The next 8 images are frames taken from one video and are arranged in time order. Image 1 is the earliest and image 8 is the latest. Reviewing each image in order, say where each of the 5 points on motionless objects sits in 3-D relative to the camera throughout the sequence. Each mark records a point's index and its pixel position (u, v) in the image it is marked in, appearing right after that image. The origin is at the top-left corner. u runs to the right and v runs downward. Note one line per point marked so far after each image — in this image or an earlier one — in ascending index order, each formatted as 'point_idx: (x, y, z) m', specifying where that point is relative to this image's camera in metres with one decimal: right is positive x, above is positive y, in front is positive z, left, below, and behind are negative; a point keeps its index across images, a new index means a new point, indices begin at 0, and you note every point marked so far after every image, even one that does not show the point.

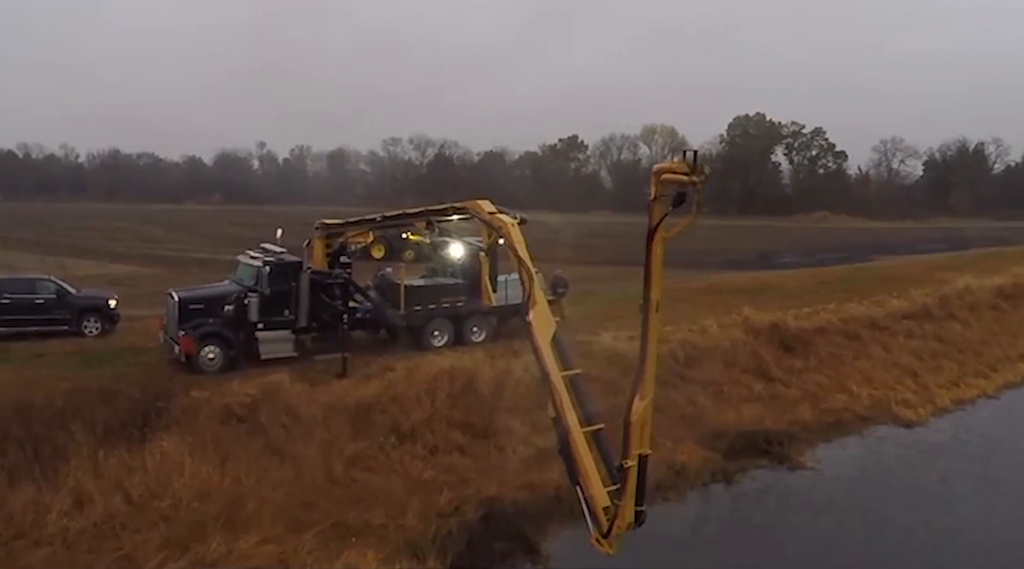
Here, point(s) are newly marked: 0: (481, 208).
0: (-0.4, +0.9, +9.5) m
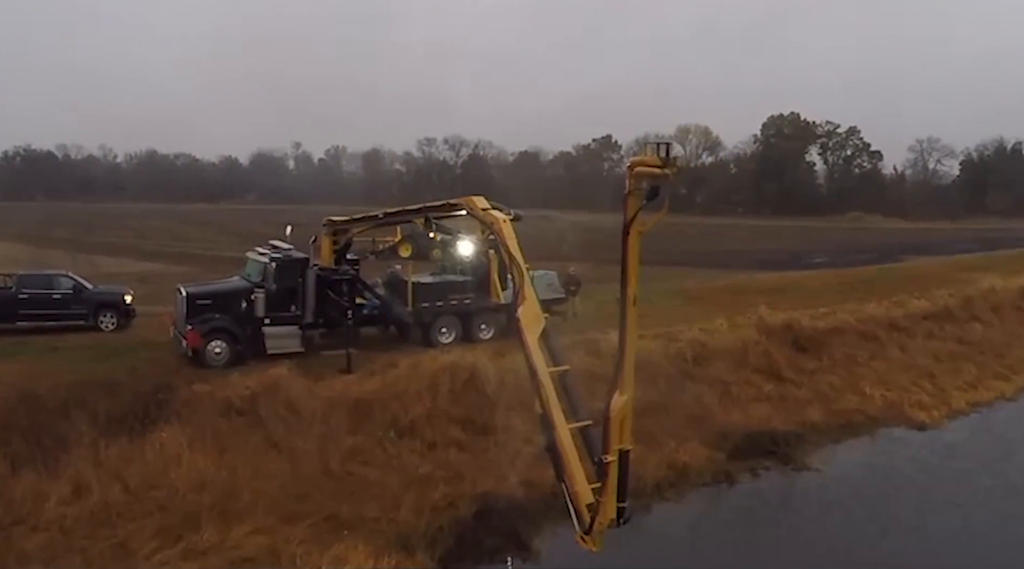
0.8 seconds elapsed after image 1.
0: (-0.5, +1.0, +9.5) m
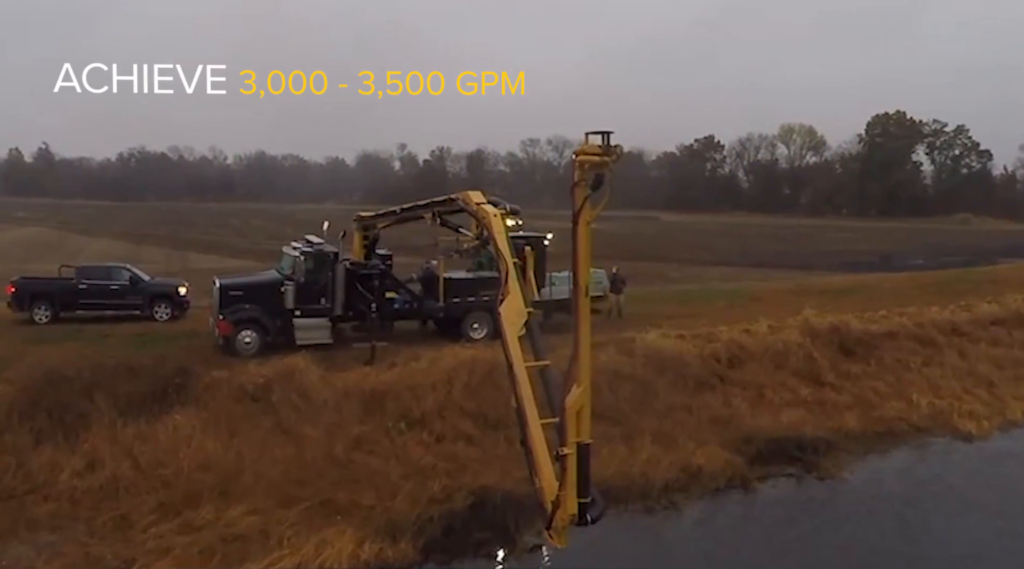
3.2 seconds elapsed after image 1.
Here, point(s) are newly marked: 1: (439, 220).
0: (-0.5, +1.1, +9.6) m
1: (-1.0, +0.9, +11.0) m
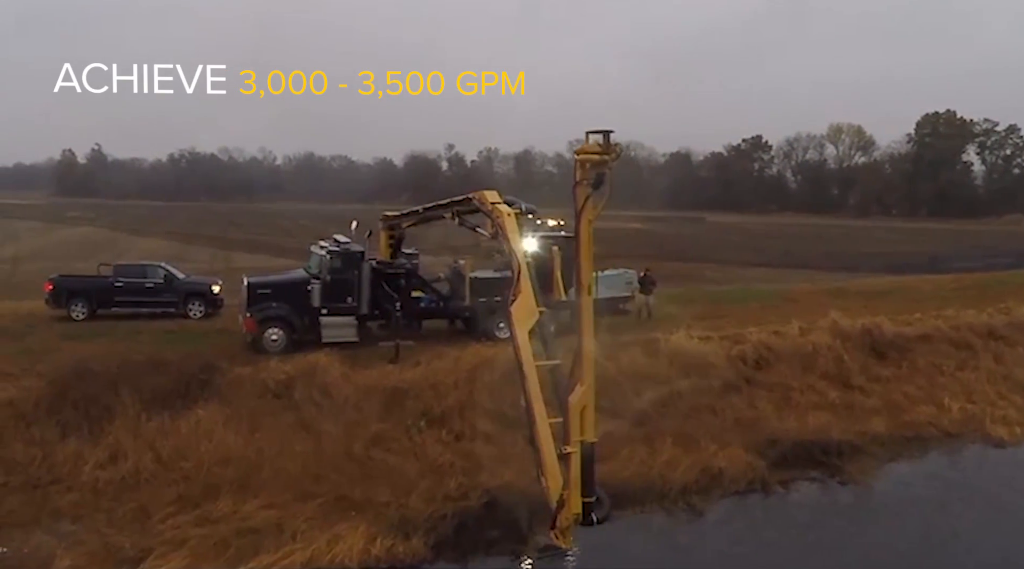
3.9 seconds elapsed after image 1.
0: (-0.3, +1.1, +9.6) m
1: (-0.8, +0.9, +11.0) m
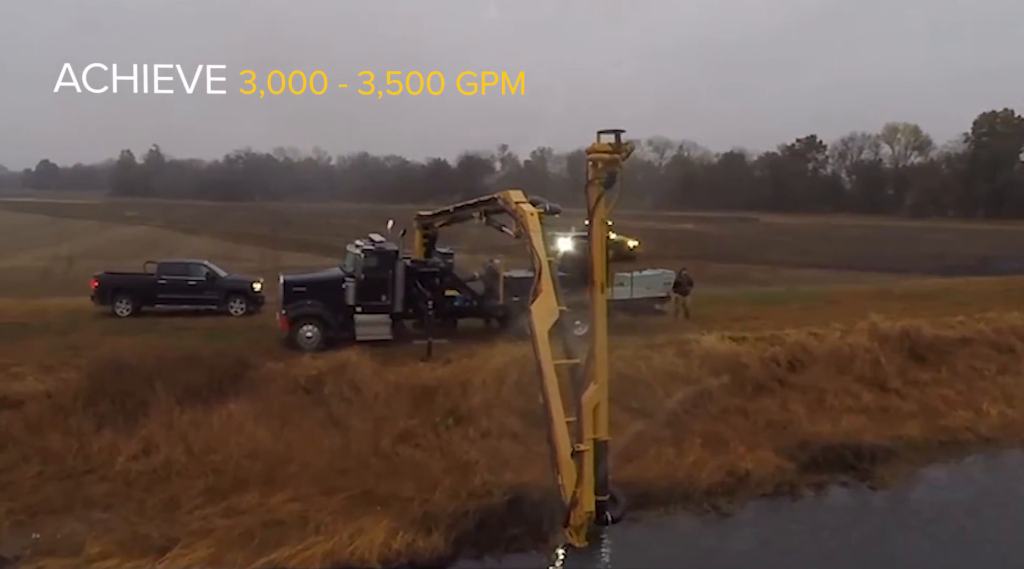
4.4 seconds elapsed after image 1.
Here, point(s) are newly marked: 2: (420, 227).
0: (0.0, +1.1, +9.7) m
1: (-0.4, +1.0, +11.1) m
2: (-1.9, +1.2, +15.6) m
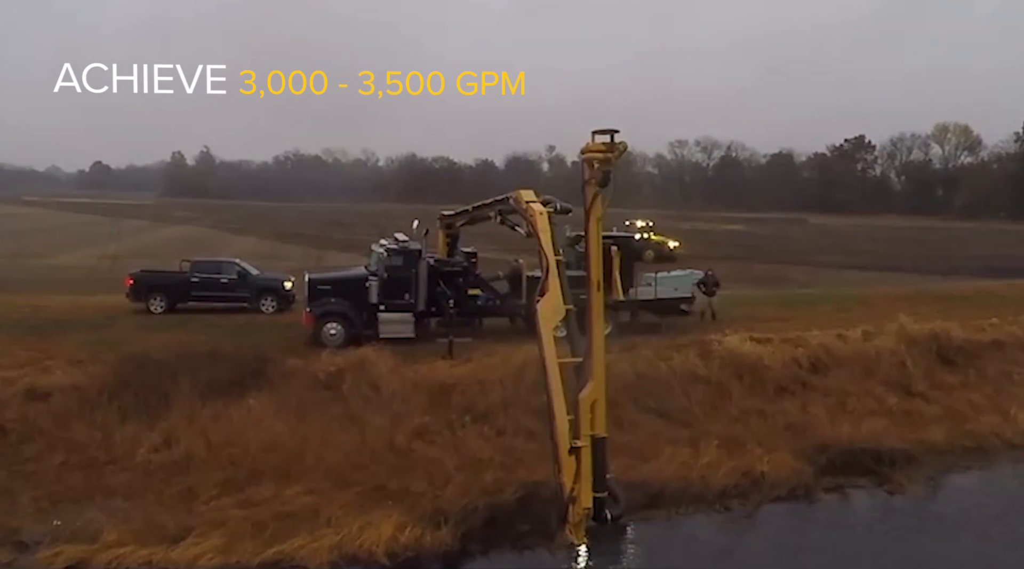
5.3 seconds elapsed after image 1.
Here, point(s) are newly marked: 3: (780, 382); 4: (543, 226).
0: (+0.2, +1.1, +9.7) m
1: (-0.2, +1.0, +11.2) m
2: (-1.4, +1.2, +15.8) m
3: (+4.6, -1.7, +13.2) m
4: (+0.3, +0.7, +8.9) m
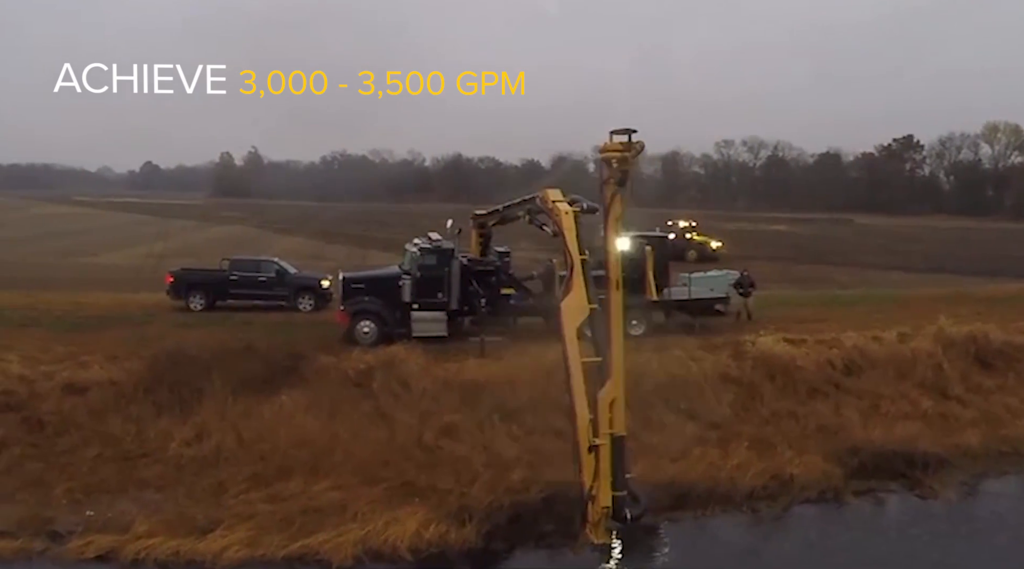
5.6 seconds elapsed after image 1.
0: (+0.5, +1.1, +9.8) m
1: (+0.2, +1.0, +11.2) m
2: (-0.7, +1.2, +15.9) m
3: (+5.1, -1.7, +13.0) m
4: (+0.6, +0.7, +8.9) m
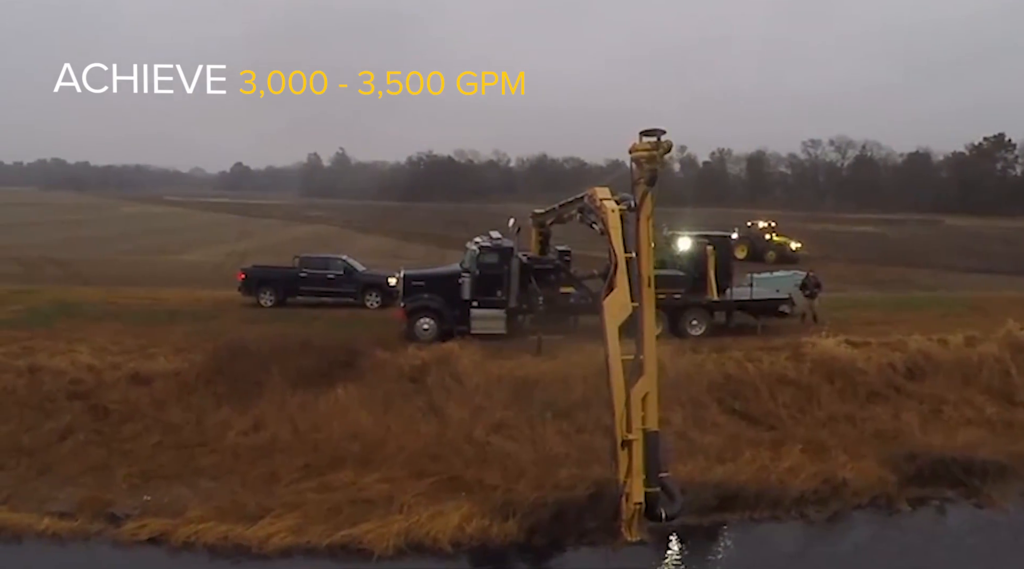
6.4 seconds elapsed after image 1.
0: (+1.1, +1.1, +9.8) m
1: (+1.0, +1.0, +11.2) m
2: (+0.5, +1.2, +16.0) m
3: (+6.0, -1.7, +12.6) m
4: (+1.2, +0.7, +9.0) m
